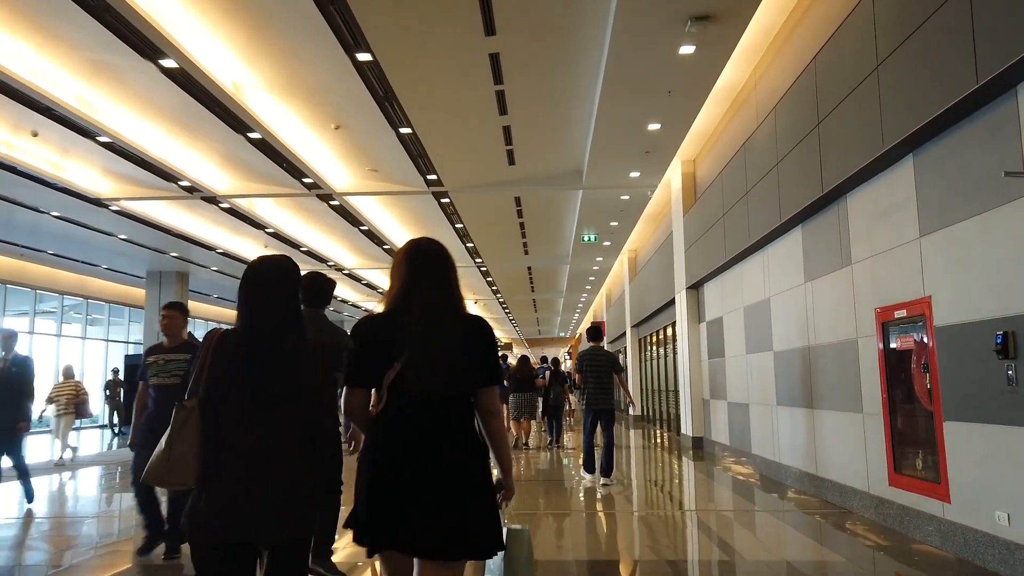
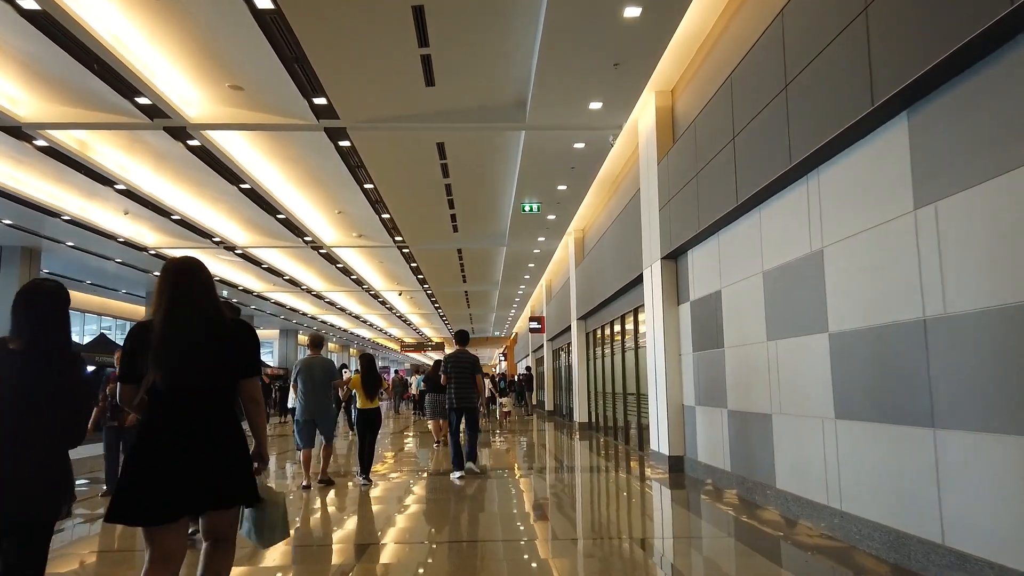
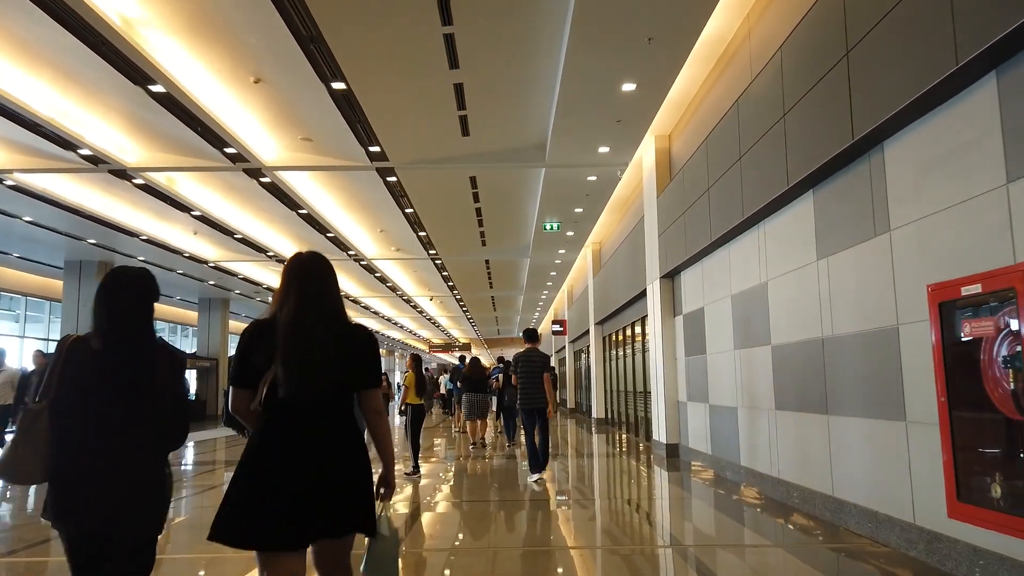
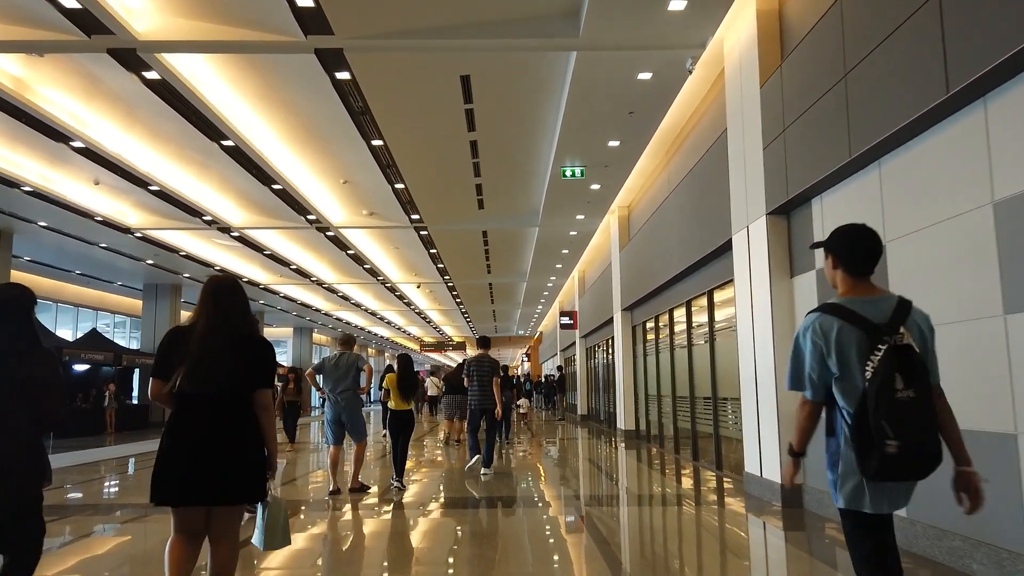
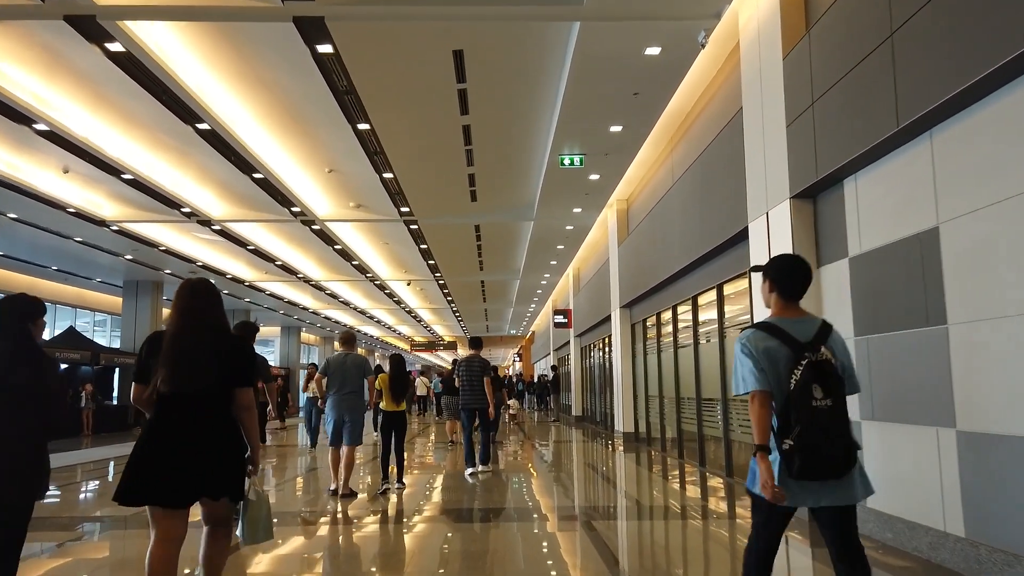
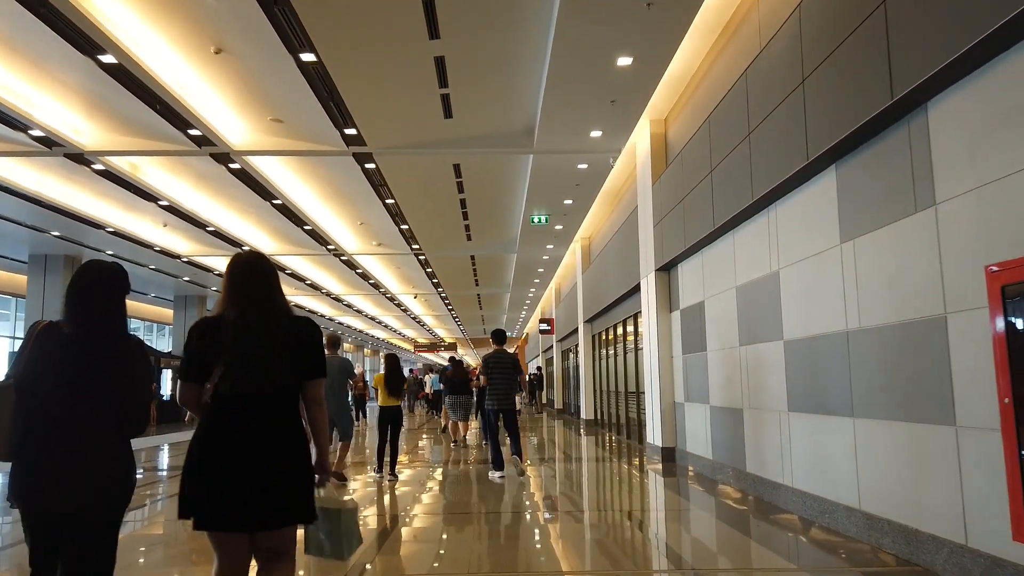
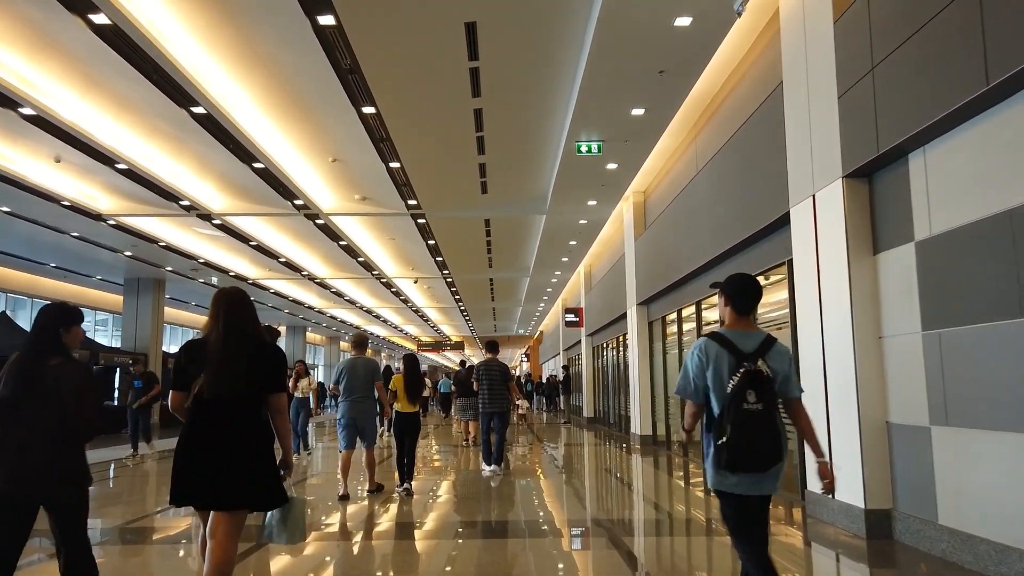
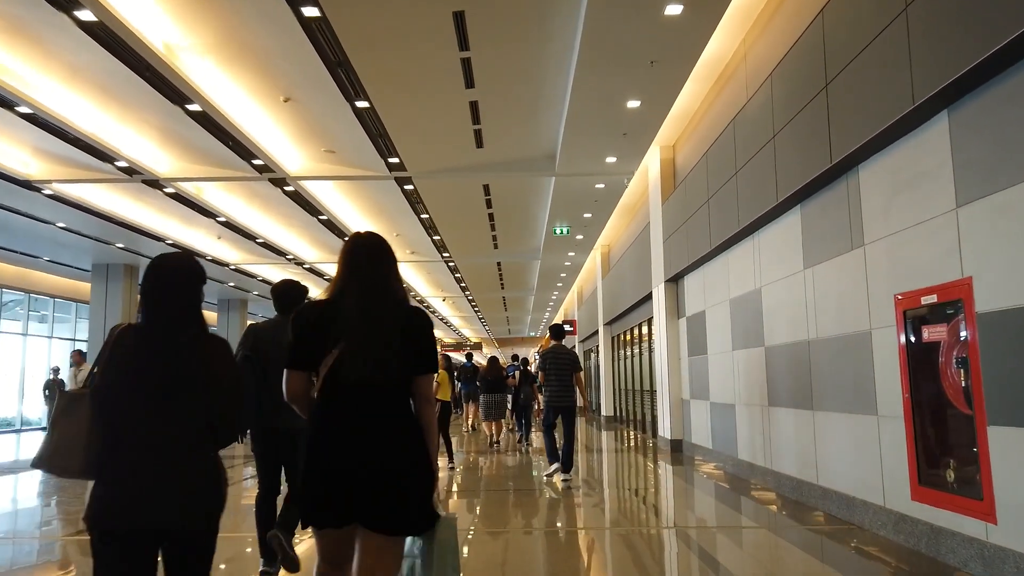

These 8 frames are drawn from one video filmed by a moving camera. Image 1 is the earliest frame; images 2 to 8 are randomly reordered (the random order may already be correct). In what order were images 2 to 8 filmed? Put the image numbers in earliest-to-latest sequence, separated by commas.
8, 3, 6, 2, 4, 5, 7
